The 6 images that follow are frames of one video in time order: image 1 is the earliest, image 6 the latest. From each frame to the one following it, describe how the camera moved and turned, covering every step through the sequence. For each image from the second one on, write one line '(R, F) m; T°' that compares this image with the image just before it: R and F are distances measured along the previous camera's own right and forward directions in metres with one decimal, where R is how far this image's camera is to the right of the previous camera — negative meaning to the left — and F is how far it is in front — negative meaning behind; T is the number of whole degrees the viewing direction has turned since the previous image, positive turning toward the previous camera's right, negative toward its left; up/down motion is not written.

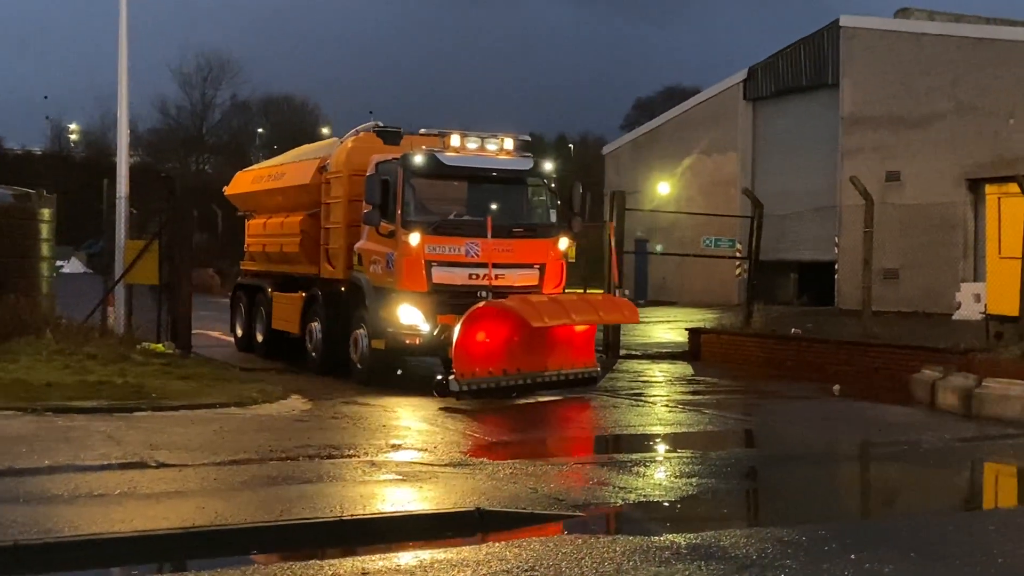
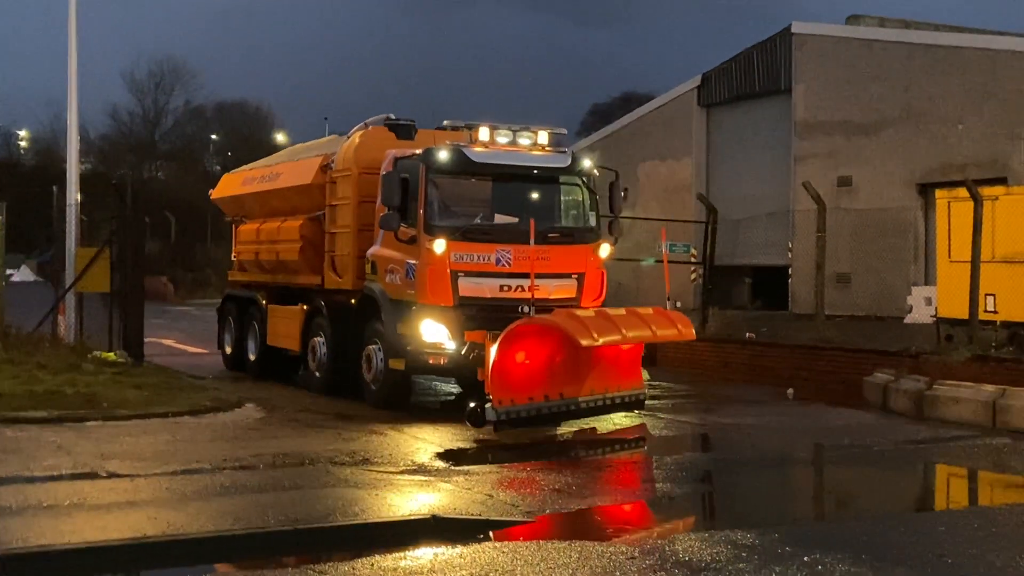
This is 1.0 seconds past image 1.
(0.0, +1.6) m; 0°
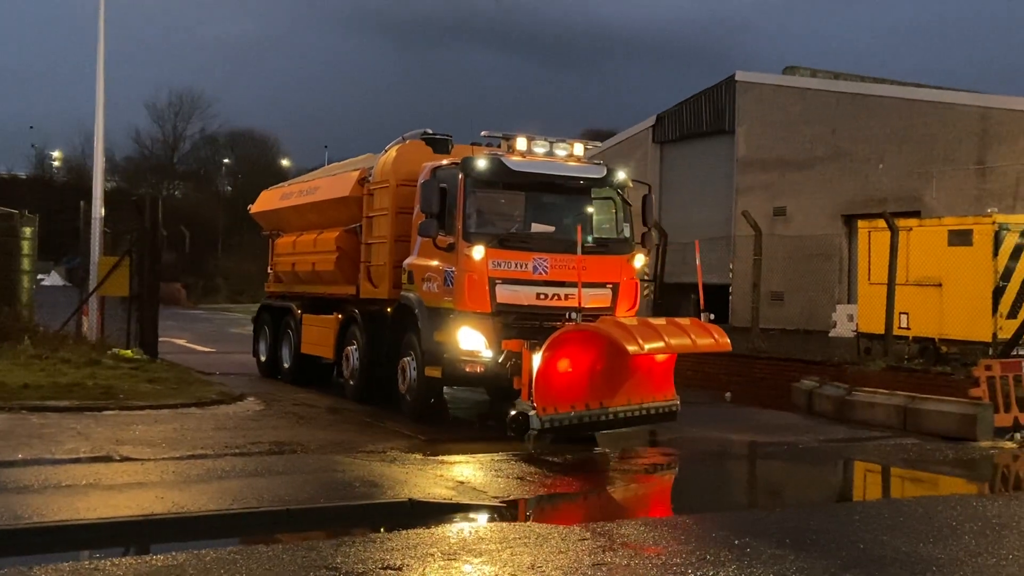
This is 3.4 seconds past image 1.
(+0.3, -1.7) m; 0°
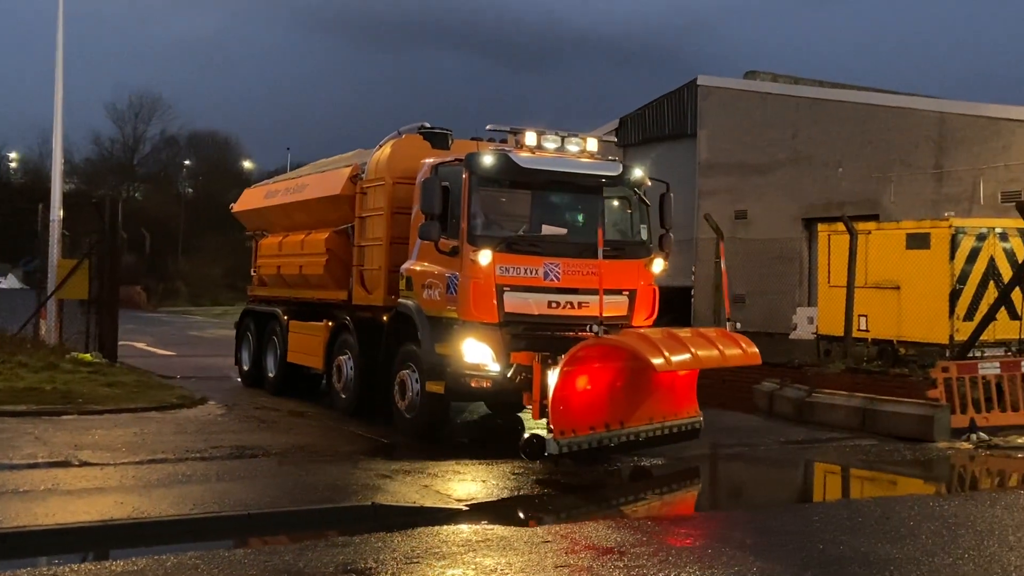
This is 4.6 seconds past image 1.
(+0.1, 0.0) m; +2°
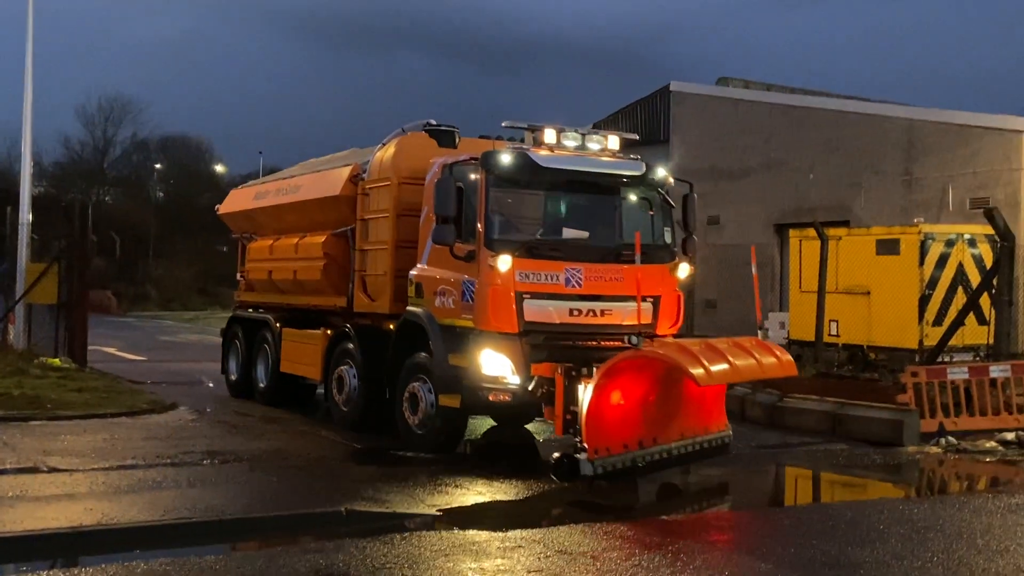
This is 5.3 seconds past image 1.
(+0.1, 0.0) m; +1°
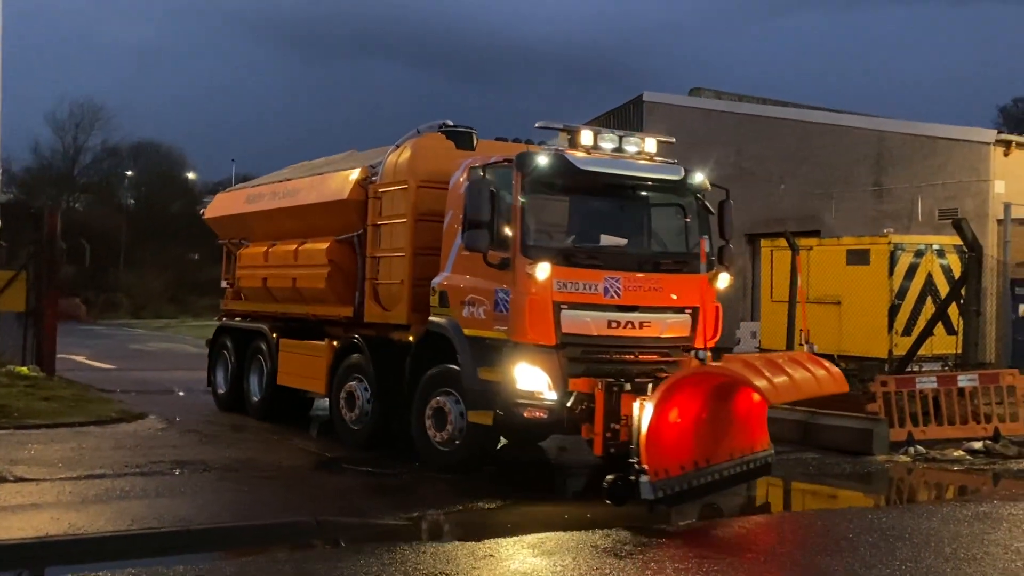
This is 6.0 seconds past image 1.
(+0.1, 0.0) m; +1°
